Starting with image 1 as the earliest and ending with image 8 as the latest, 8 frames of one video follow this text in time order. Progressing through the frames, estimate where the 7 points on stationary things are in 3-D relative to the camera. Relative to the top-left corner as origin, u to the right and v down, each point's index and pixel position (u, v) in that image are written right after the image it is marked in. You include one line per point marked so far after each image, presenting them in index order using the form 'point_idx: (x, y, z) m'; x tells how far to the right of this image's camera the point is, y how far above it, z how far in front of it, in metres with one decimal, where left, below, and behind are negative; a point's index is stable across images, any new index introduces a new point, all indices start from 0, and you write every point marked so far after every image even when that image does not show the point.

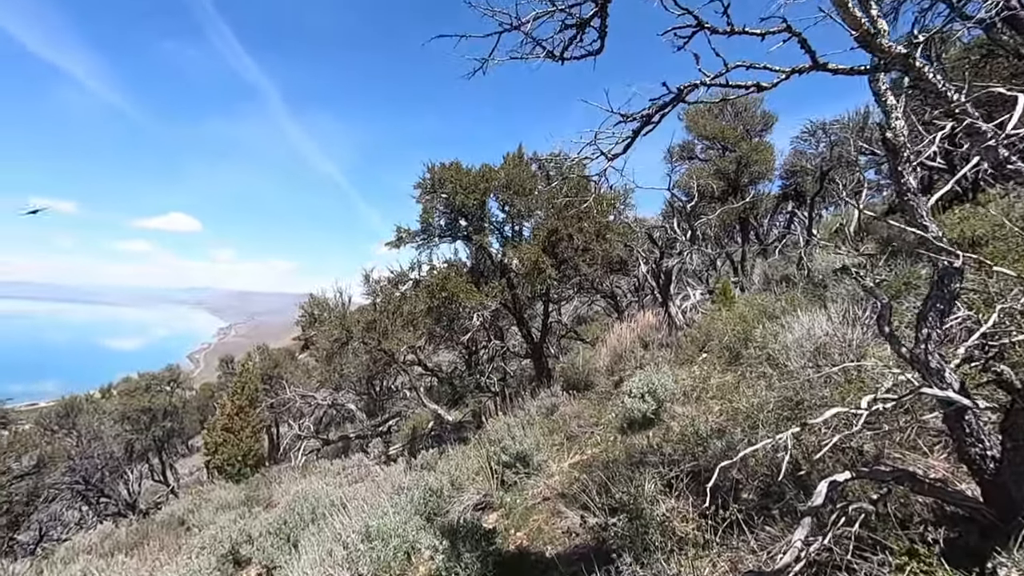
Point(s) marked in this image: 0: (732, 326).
0: (+3.0, -0.5, +7.4) m
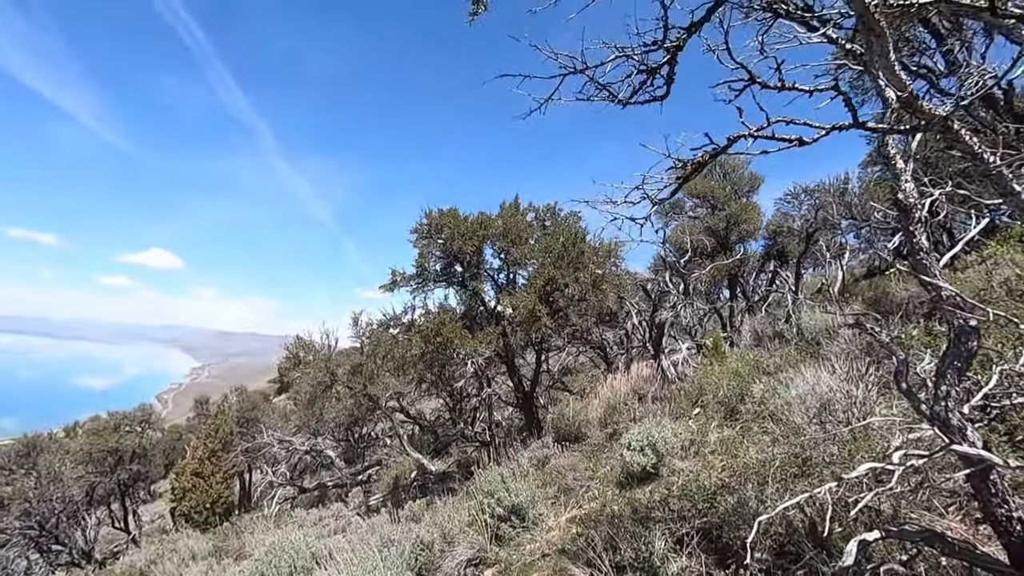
0: (+2.9, -1.3, +7.4) m
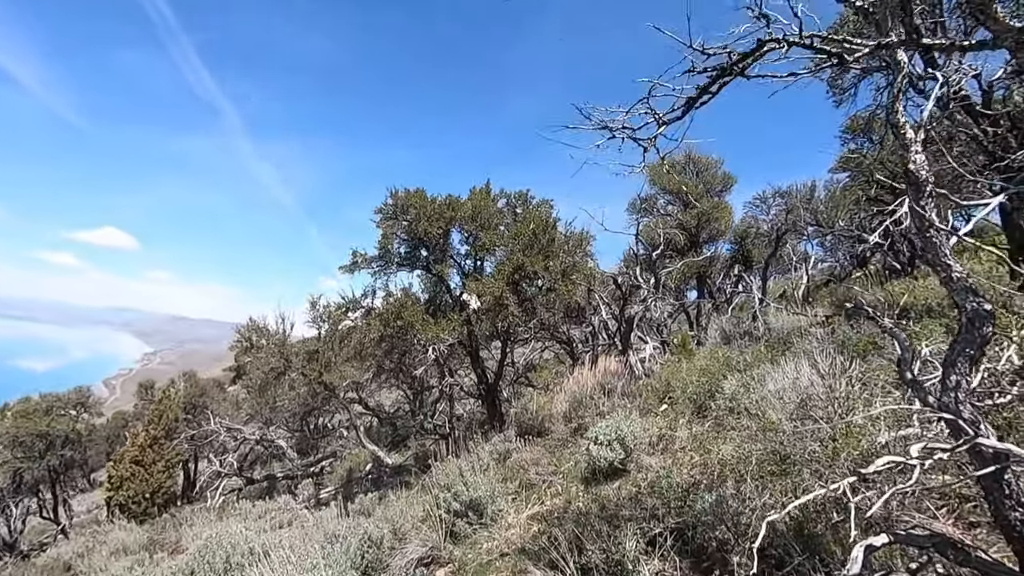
0: (+2.4, -1.2, +7.2) m
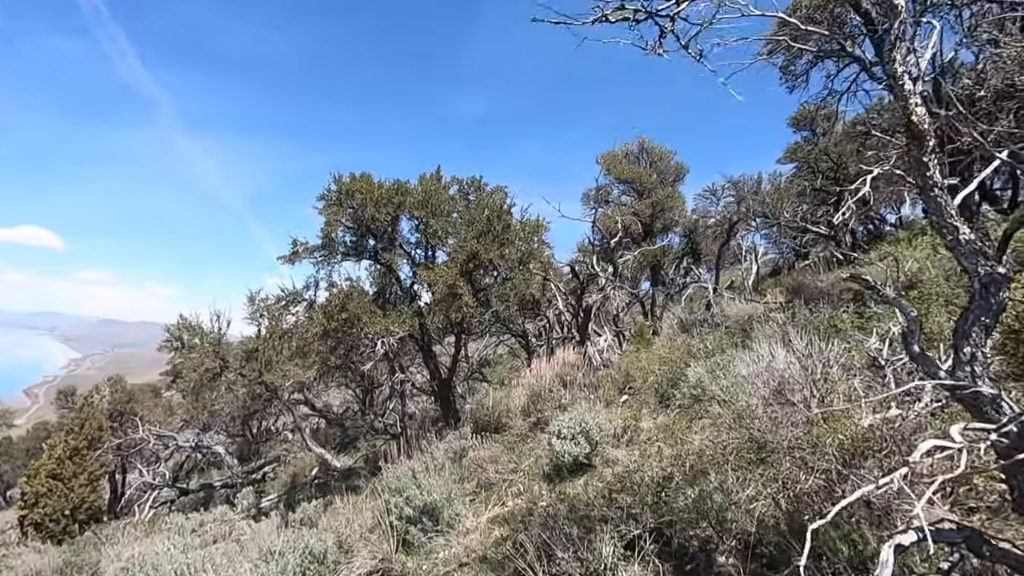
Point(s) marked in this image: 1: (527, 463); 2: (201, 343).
0: (+1.9, -1.0, +7.0) m
1: (+0.2, -1.9, +5.8) m
2: (-7.5, -1.3, +13.1) m
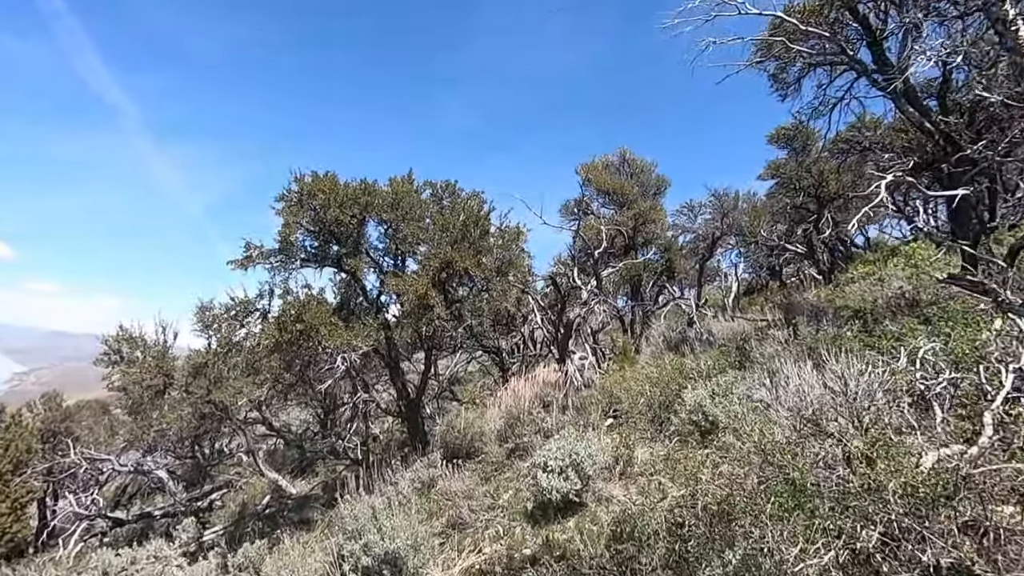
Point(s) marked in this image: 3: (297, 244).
0: (+1.6, -1.2, +6.4) m
1: (-0.1, -1.9, +5.1) m
2: (-8.1, -1.5, +12.0) m
3: (-3.2, +0.7, +8.1) m
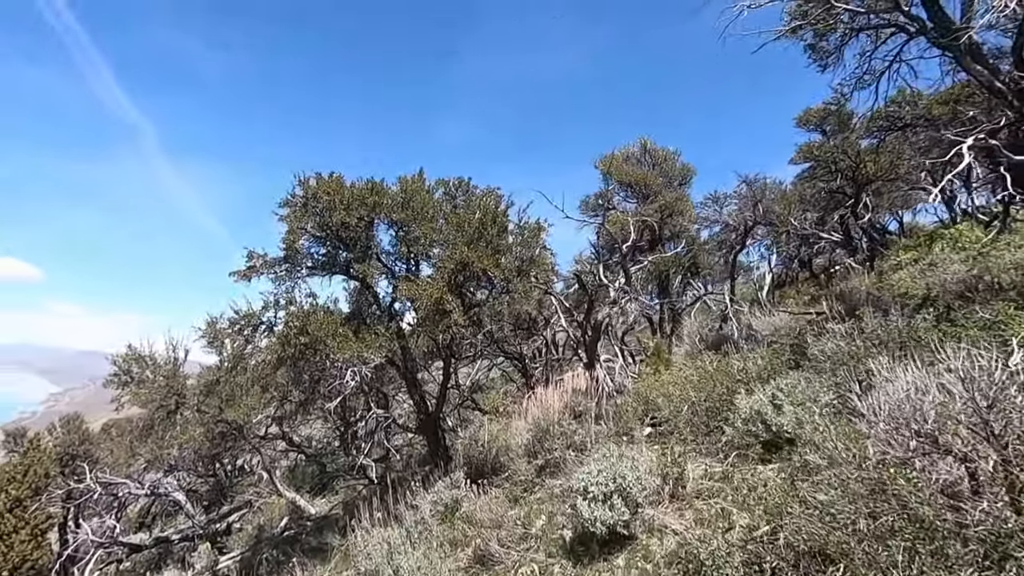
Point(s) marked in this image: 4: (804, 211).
0: (+1.9, -1.1, +5.7) m
1: (+0.2, -1.9, +4.4) m
2: (-7.6, -1.9, +11.6) m
3: (-2.9, +0.5, +7.6) m
4: (+7.9, +2.1, +14.7) m
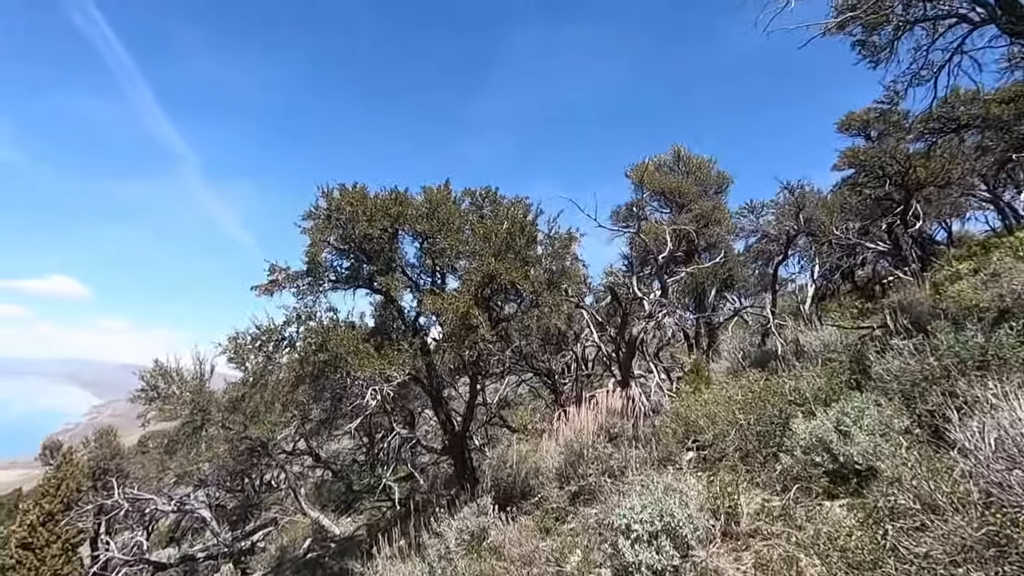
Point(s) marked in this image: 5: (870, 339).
0: (+2.2, -1.2, +5.2) m
1: (+0.5, -2.0, +4.0) m
2: (-7.0, -2.2, +11.5) m
3: (-2.5, +0.3, +7.3) m
4: (+8.6, +1.8, +14.0) m
5: (+4.0, -0.6, +6.1) m
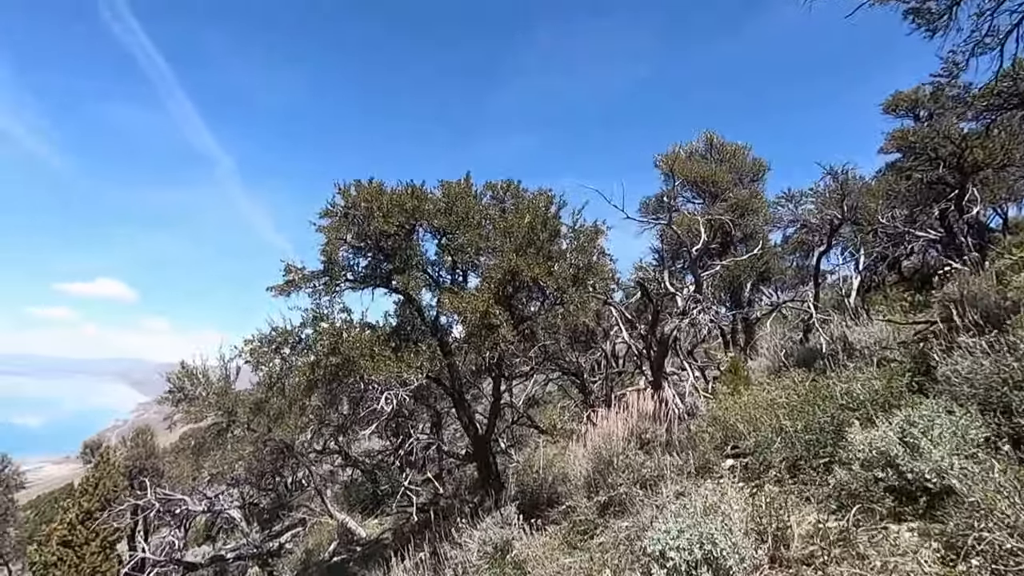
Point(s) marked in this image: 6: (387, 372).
0: (+2.4, -1.2, +4.7) m
1: (+0.6, -2.0, +3.6) m
2: (-6.4, -2.2, +11.5) m
3: (-2.2, +0.3, +7.1) m
4: (+9.3, +2.0, +13.1) m
5: (+4.2, -0.5, +5.6) m
6: (-1.5, -1.0, +6.4) m
